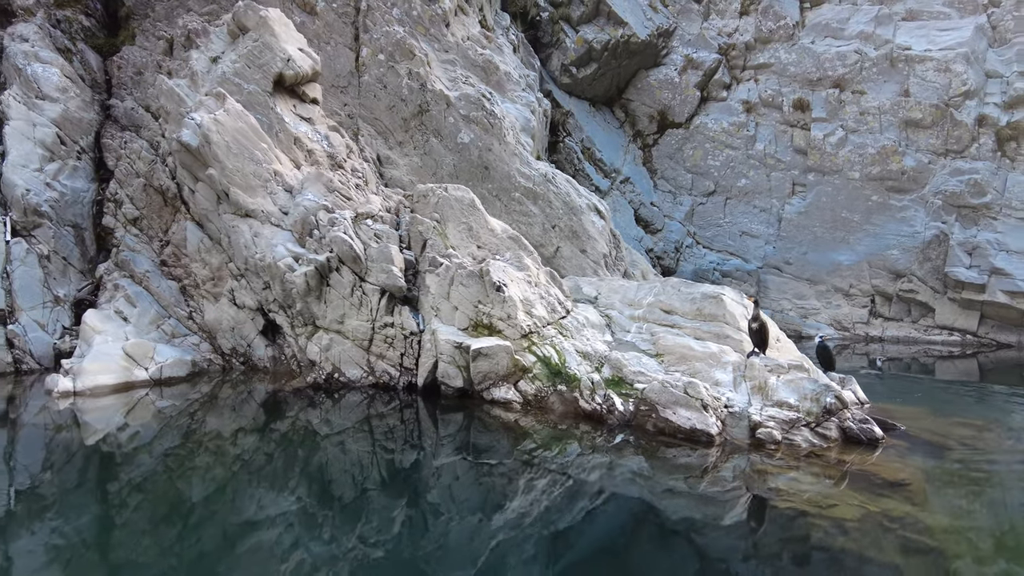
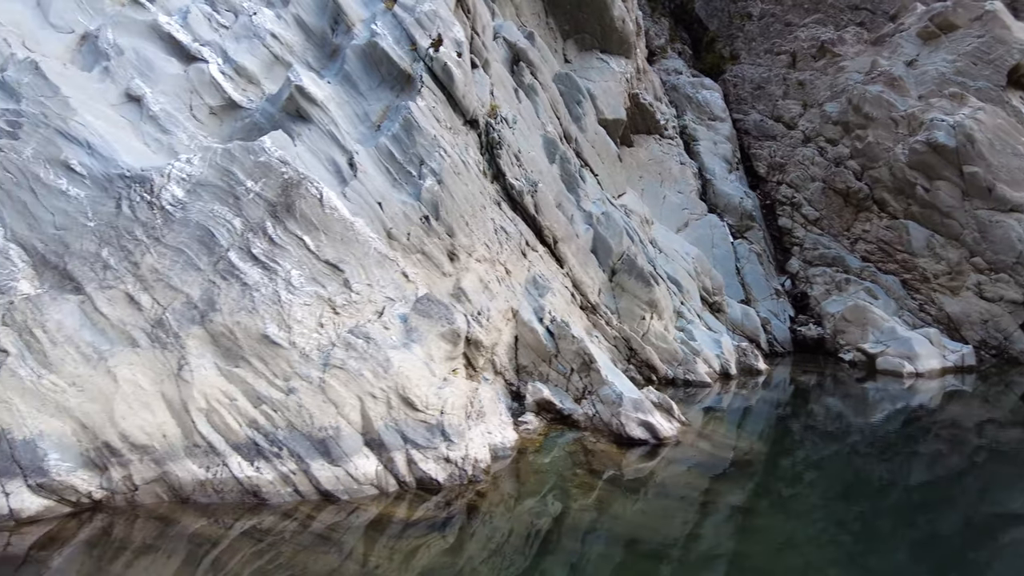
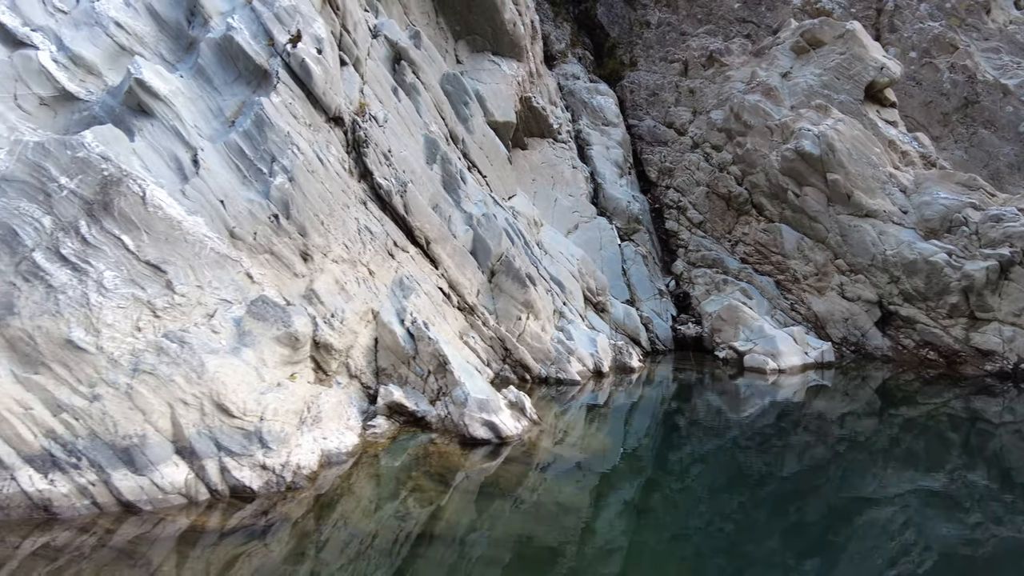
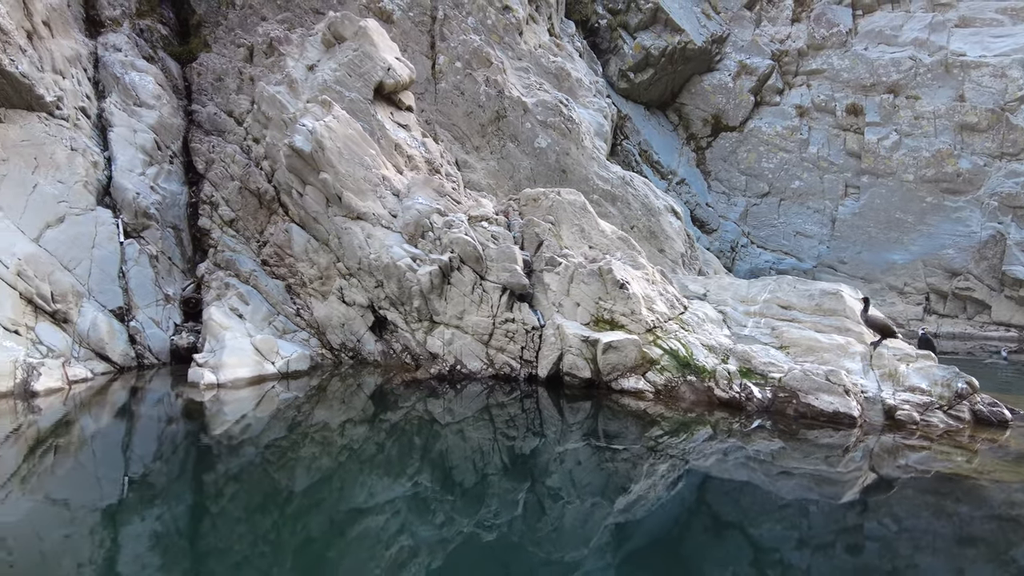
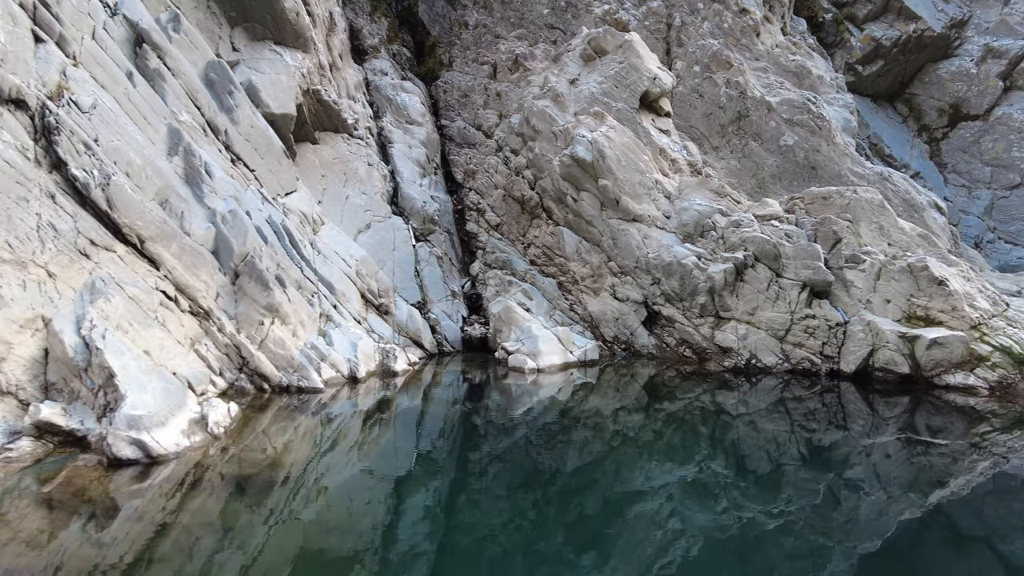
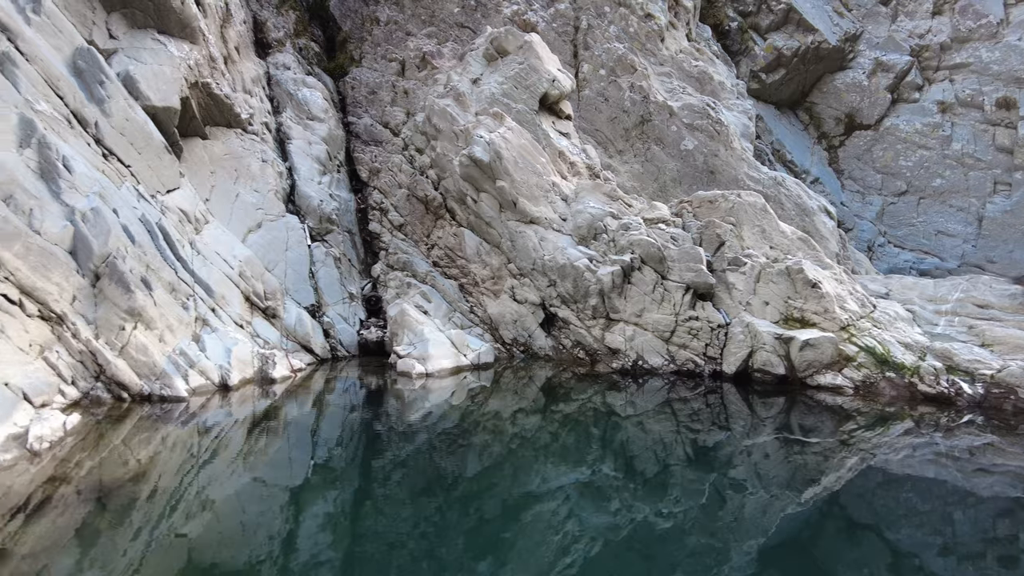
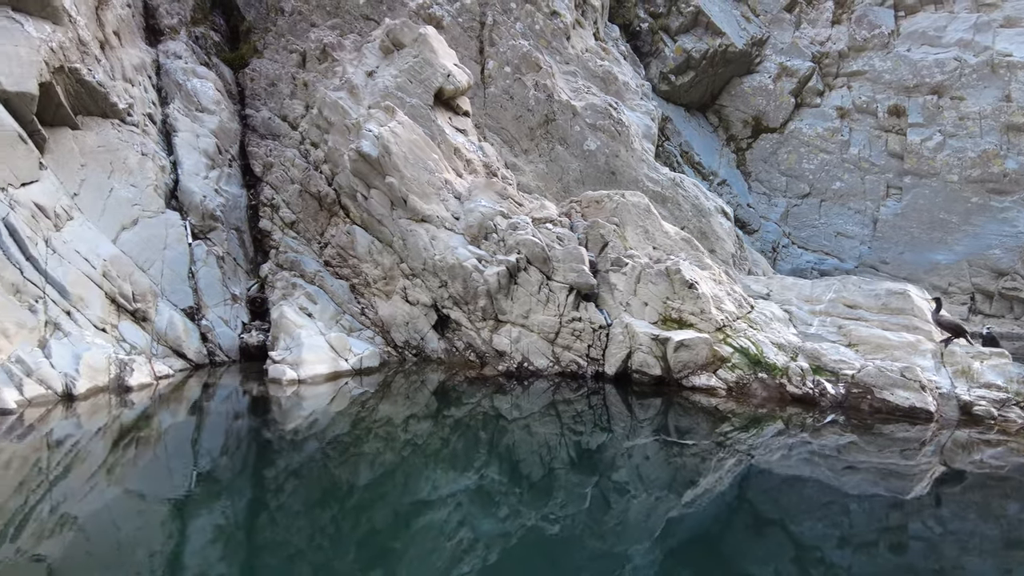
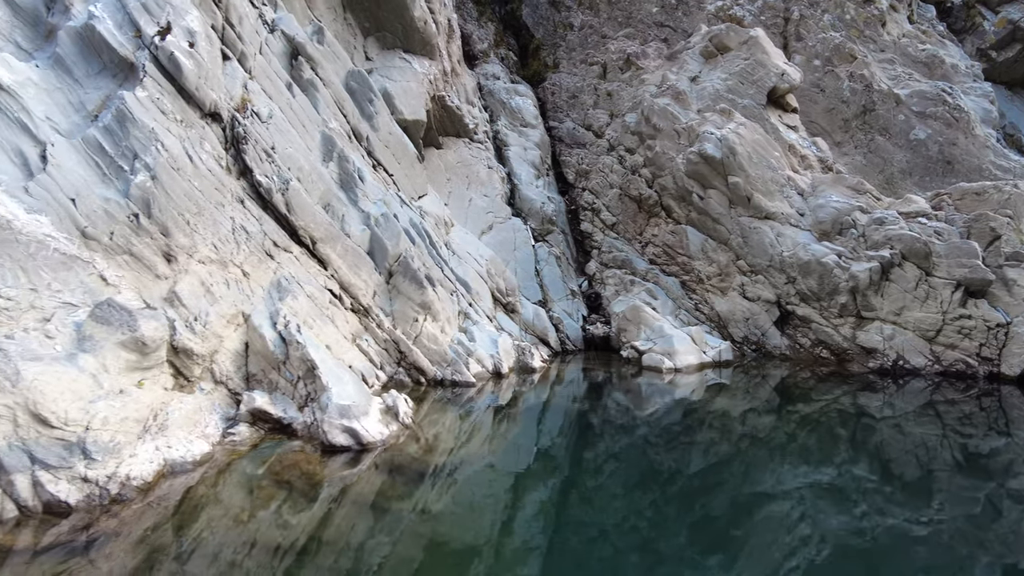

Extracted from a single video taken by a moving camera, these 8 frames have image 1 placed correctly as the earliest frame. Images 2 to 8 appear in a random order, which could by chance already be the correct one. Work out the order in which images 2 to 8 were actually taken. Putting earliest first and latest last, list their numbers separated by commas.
4, 7, 6, 5, 8, 3, 2
